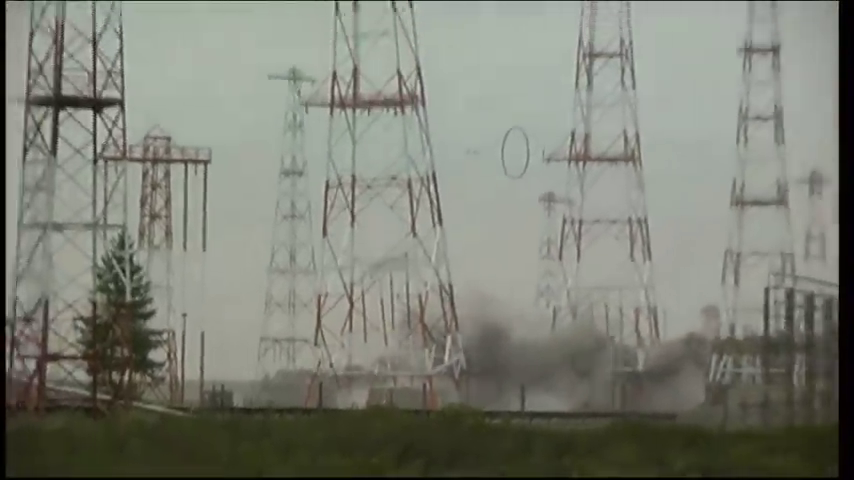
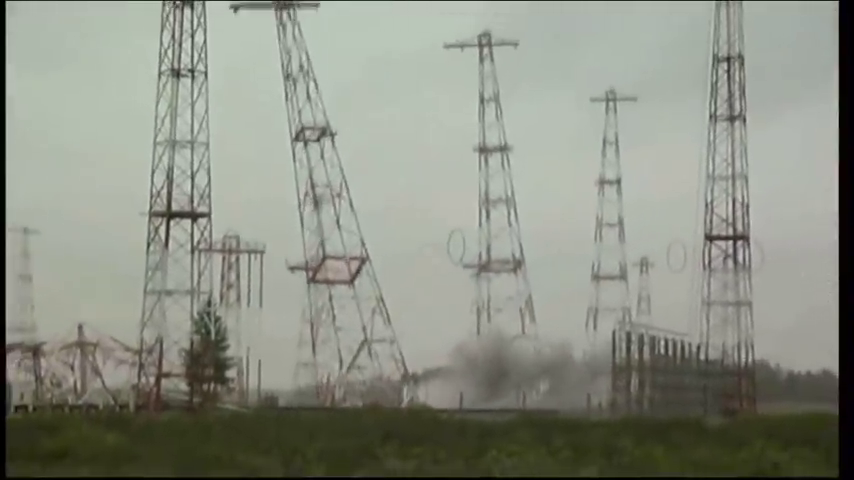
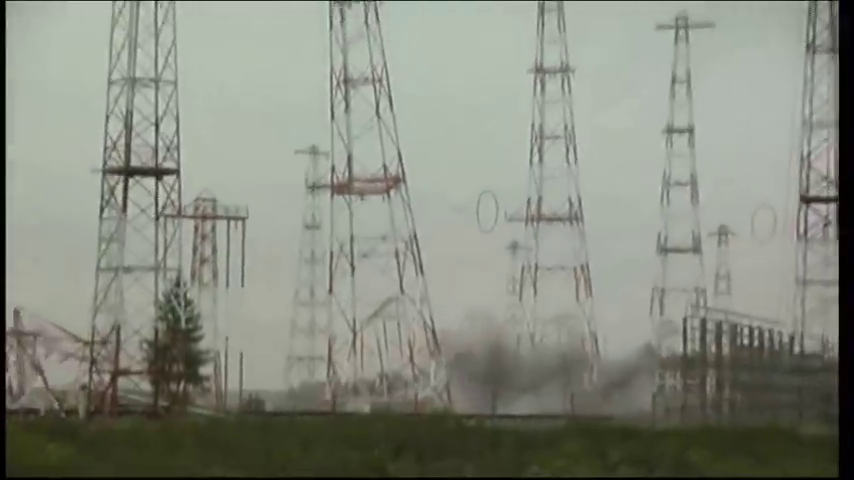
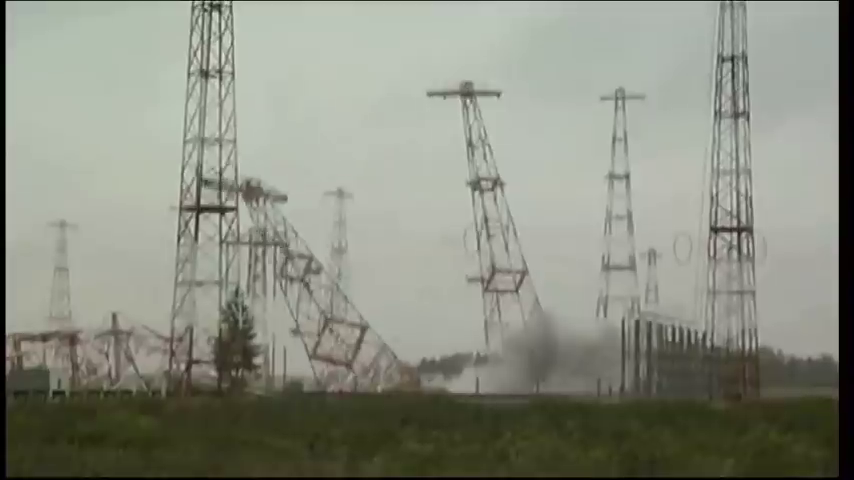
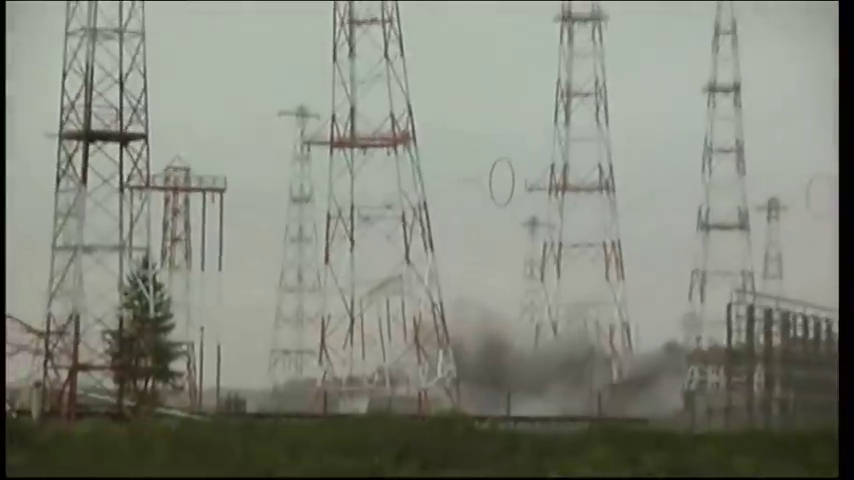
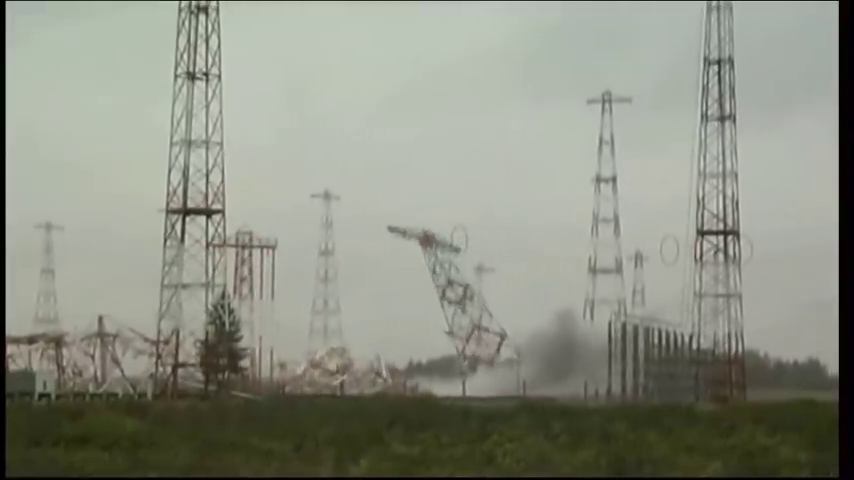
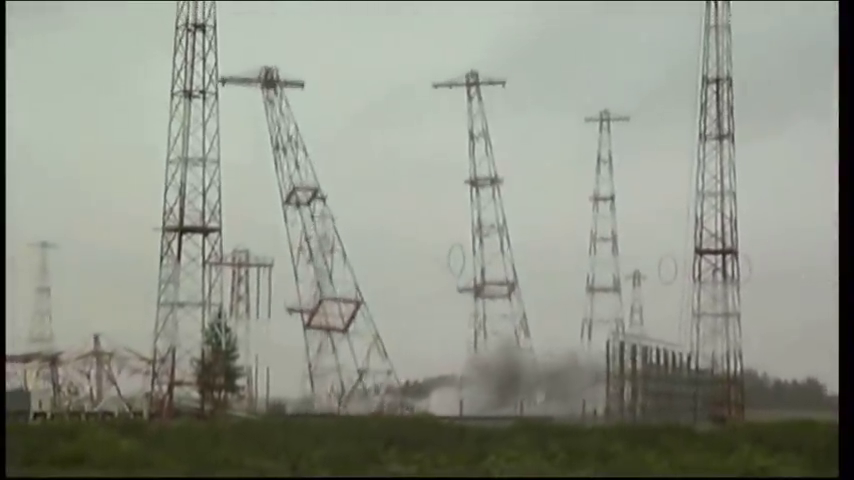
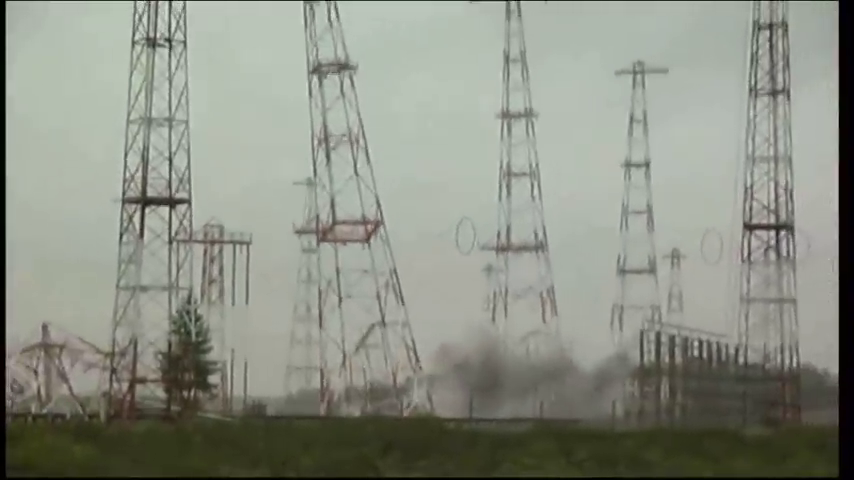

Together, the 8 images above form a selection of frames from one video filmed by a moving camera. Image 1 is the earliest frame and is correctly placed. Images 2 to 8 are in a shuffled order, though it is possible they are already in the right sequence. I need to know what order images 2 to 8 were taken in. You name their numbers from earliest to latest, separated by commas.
5, 3, 8, 2, 7, 4, 6
